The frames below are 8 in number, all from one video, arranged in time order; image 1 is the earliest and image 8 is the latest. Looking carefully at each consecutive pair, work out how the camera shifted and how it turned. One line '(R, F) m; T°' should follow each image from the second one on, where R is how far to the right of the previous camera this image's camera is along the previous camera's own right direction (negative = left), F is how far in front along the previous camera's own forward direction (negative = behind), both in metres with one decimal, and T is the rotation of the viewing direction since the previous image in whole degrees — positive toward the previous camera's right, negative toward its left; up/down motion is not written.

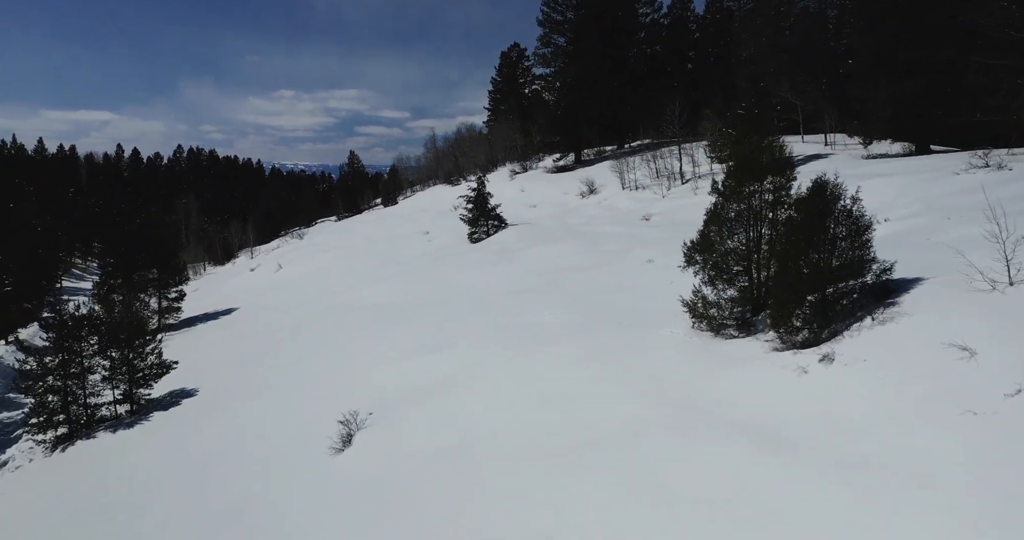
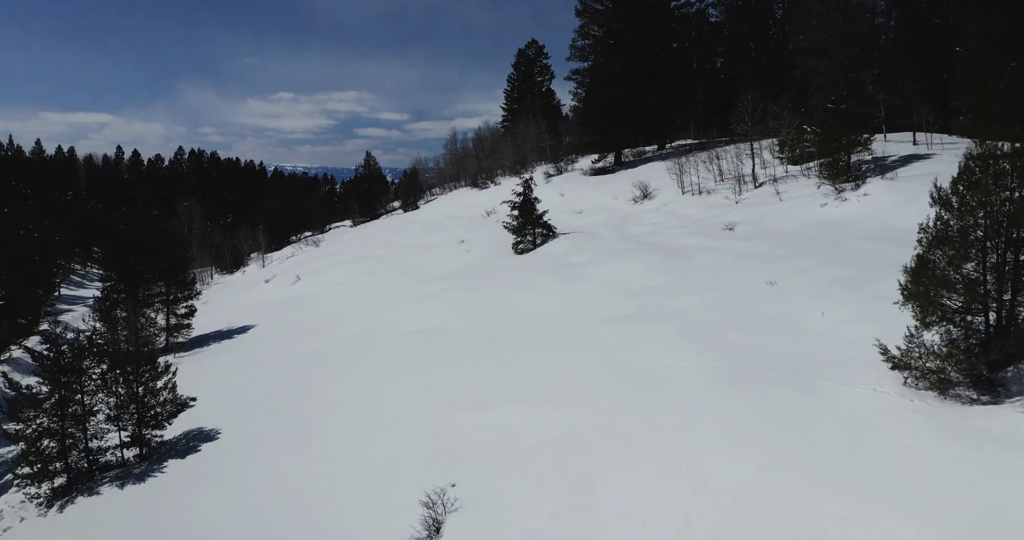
(-2.0, +2.7) m; 0°
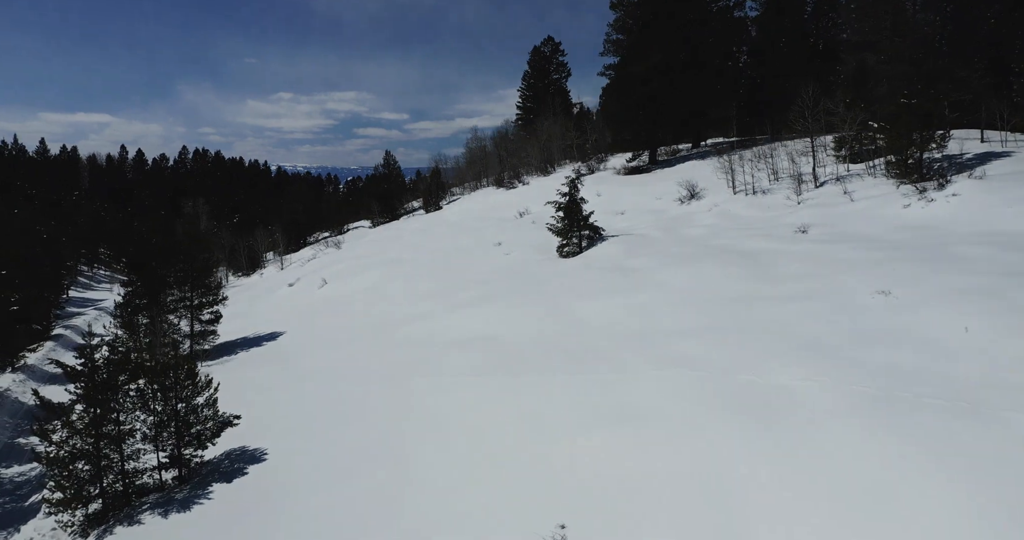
(-1.6, +1.2) m; 0°
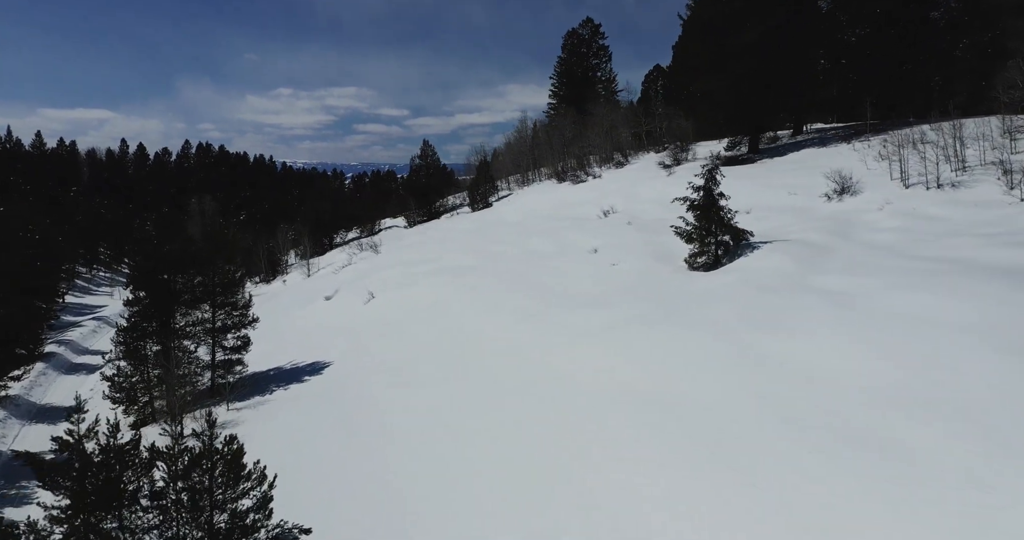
(-3.3, +5.0) m; 0°
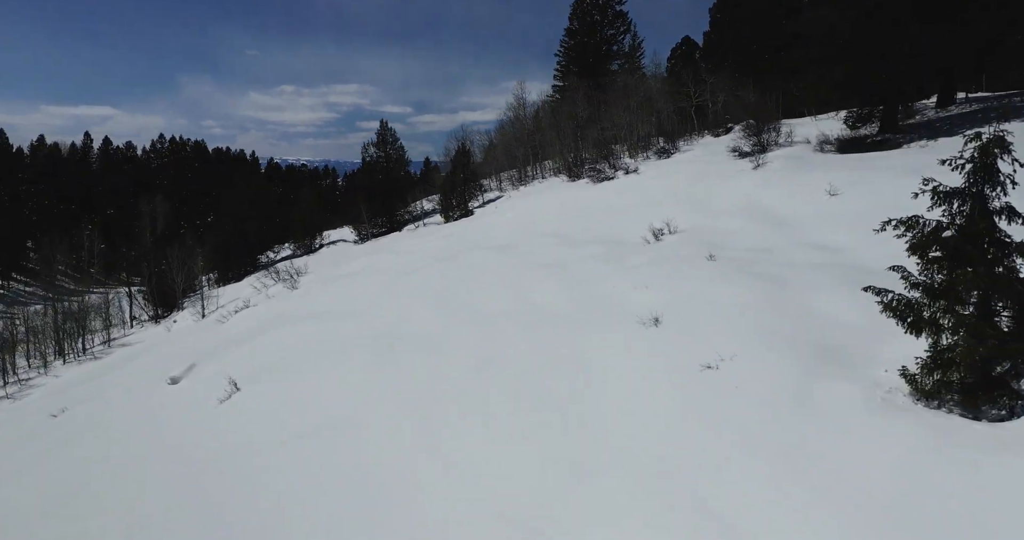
(+0.4, +10.2) m; 0°
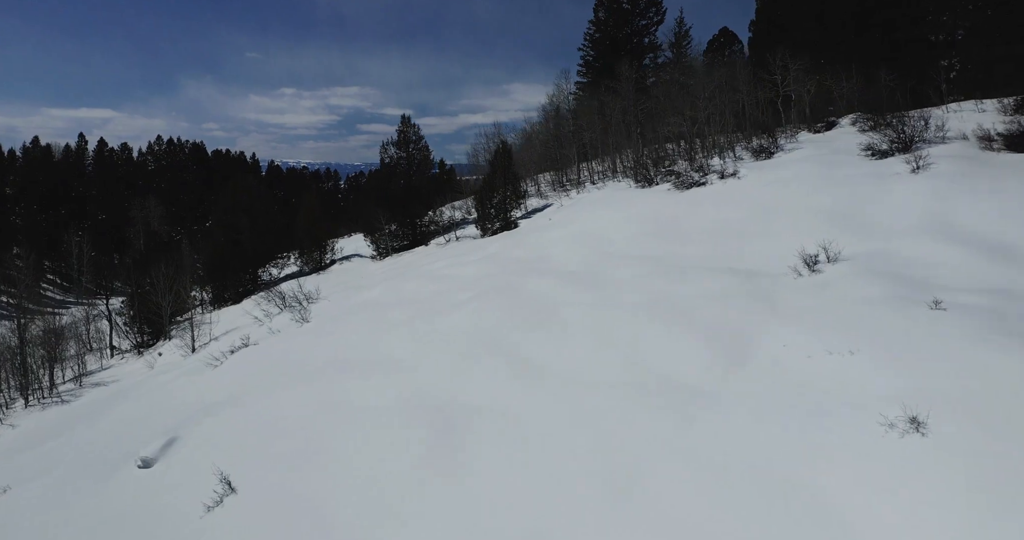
(-1.6, +3.7) m; 0°
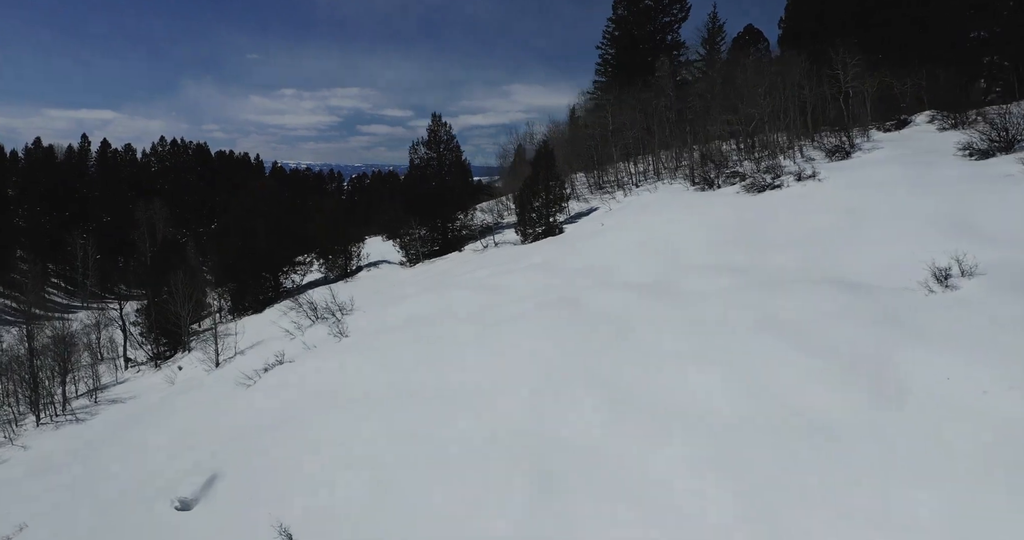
(-1.3, +1.2) m; 0°
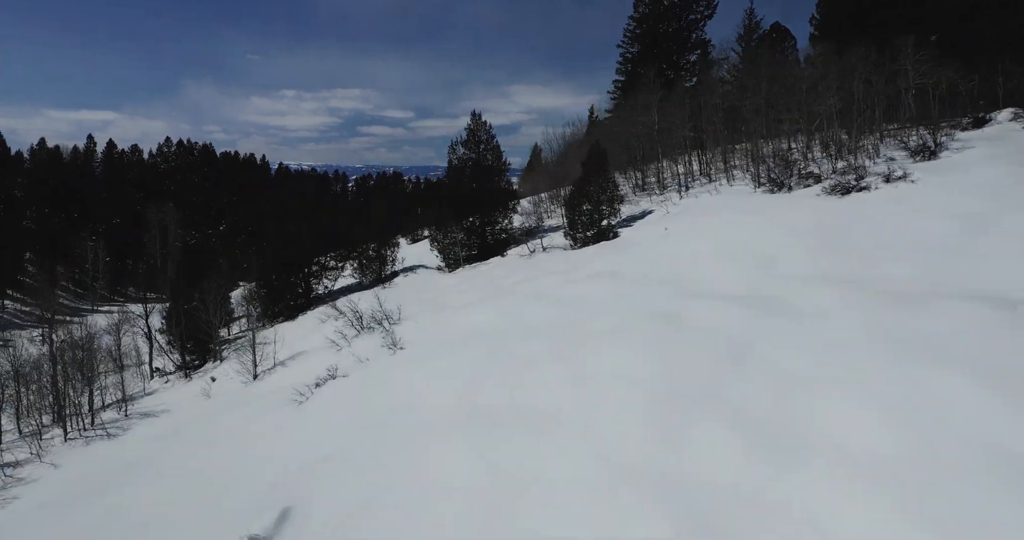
(-1.4, +0.9) m; 0°
